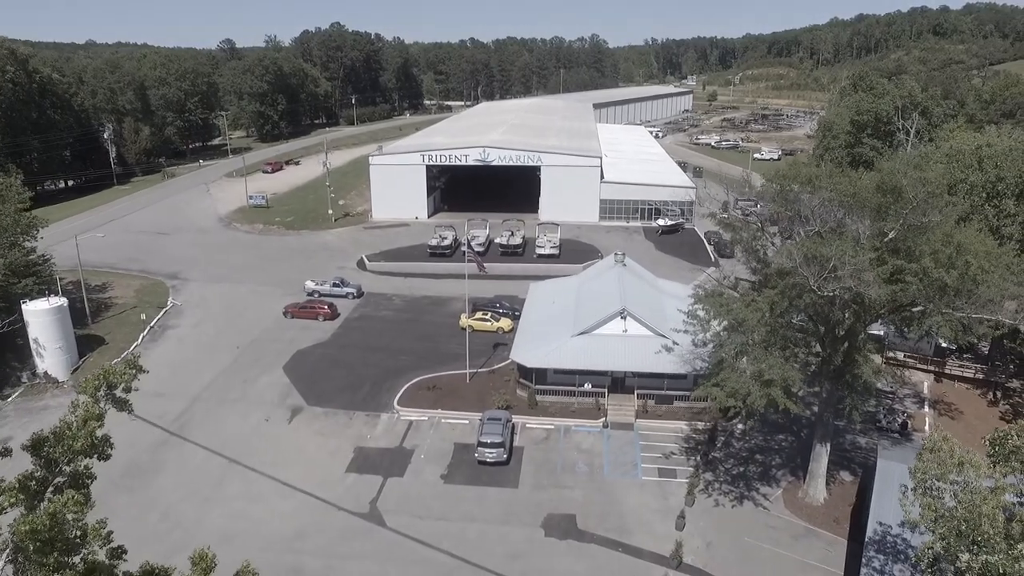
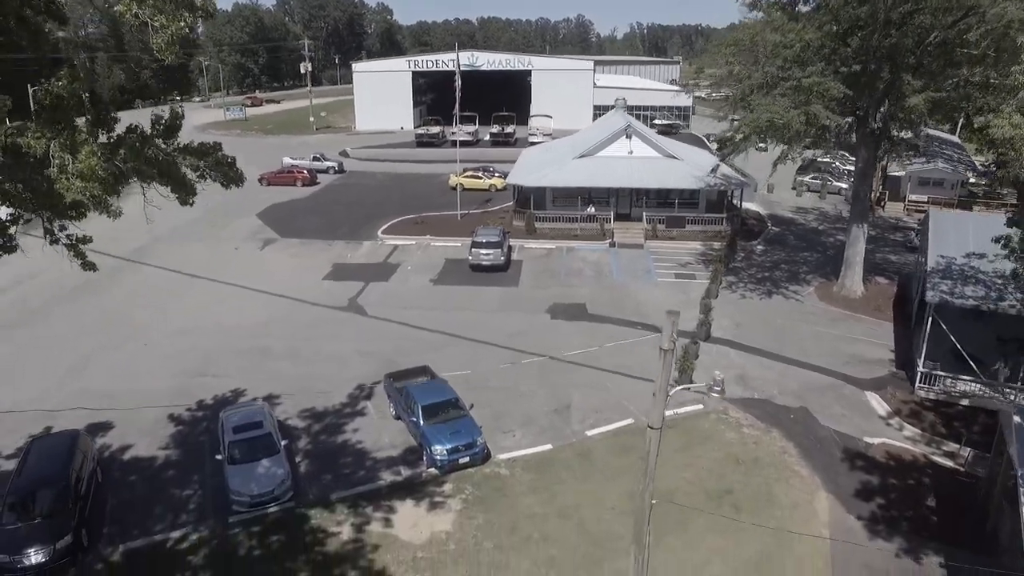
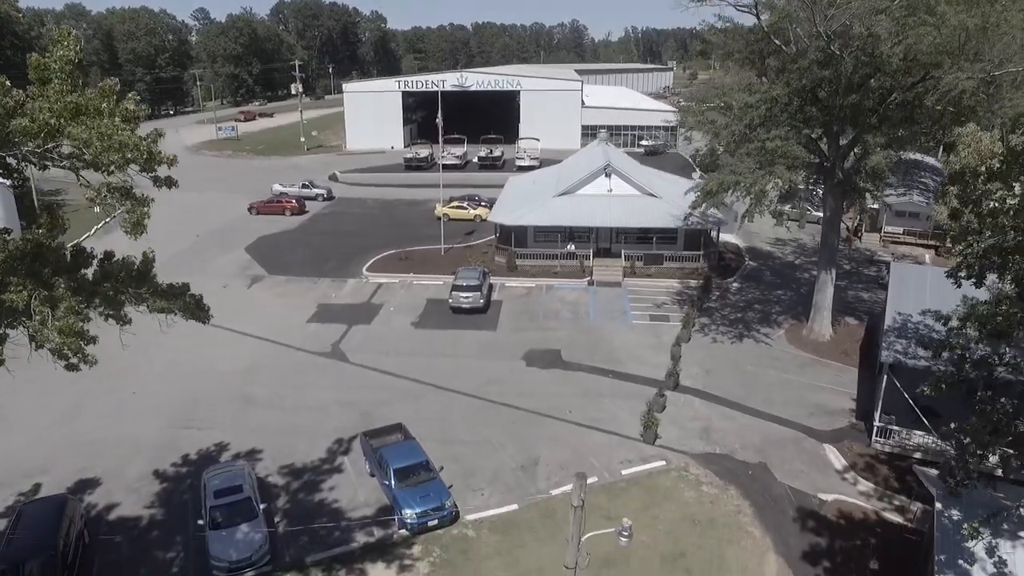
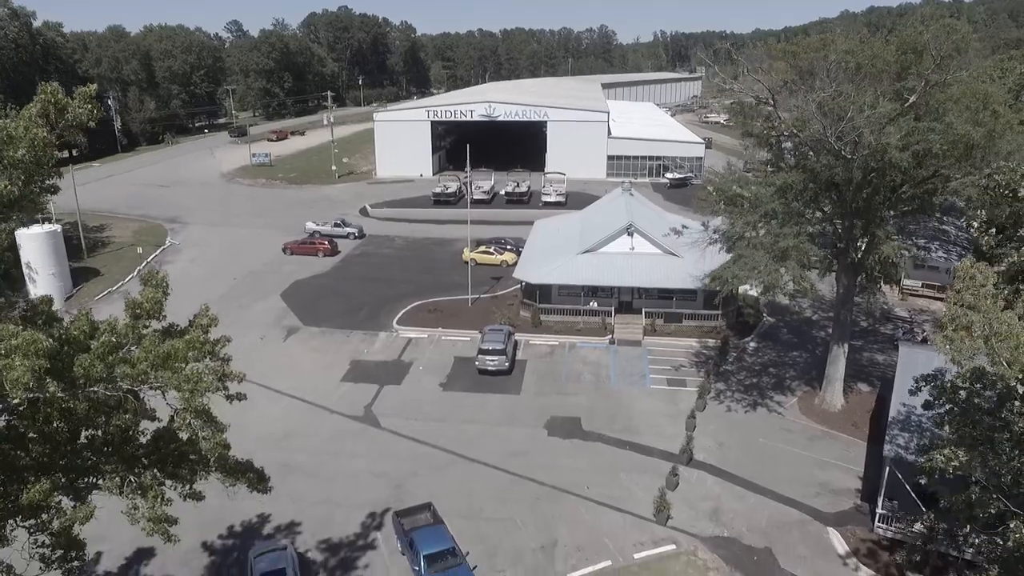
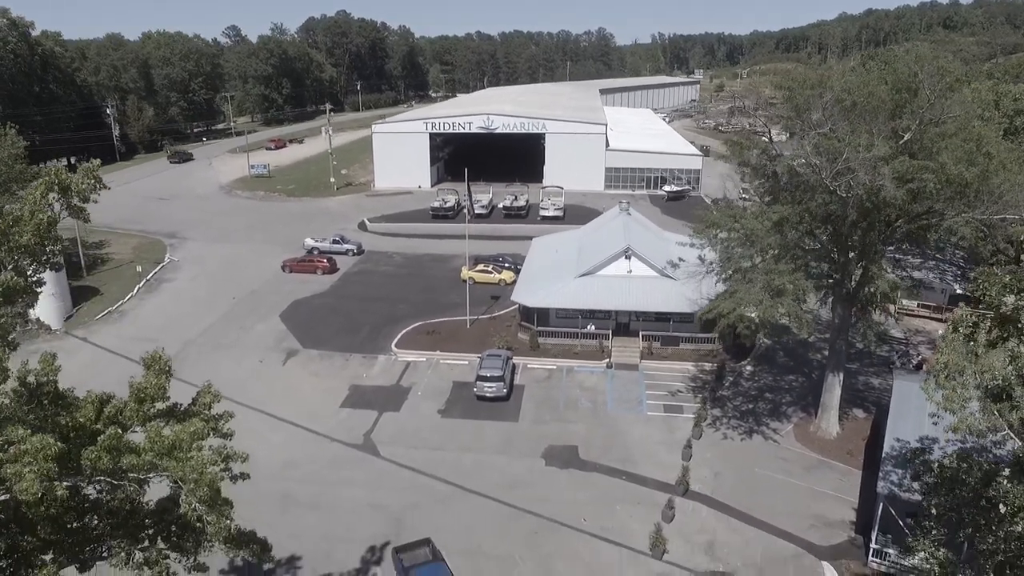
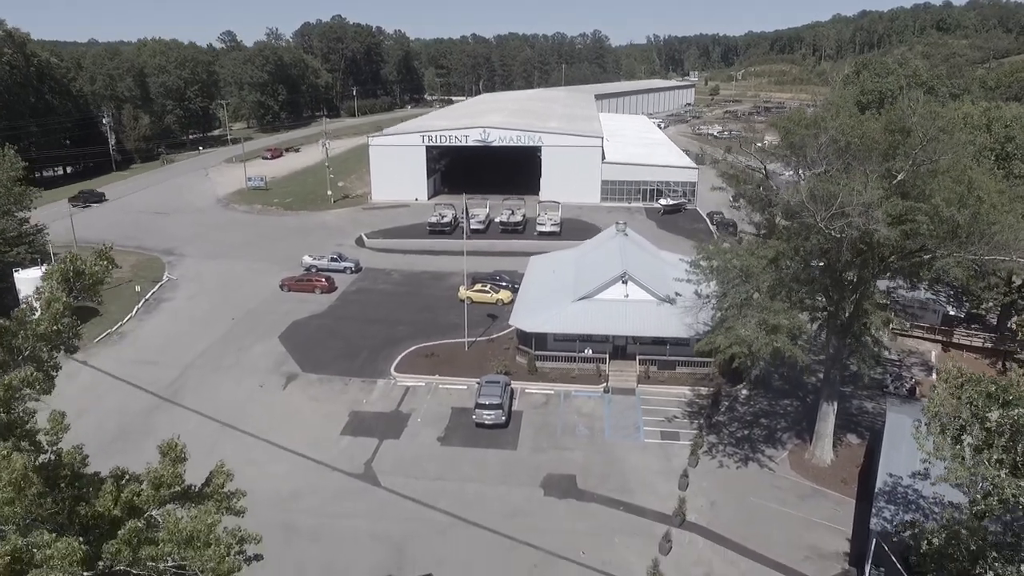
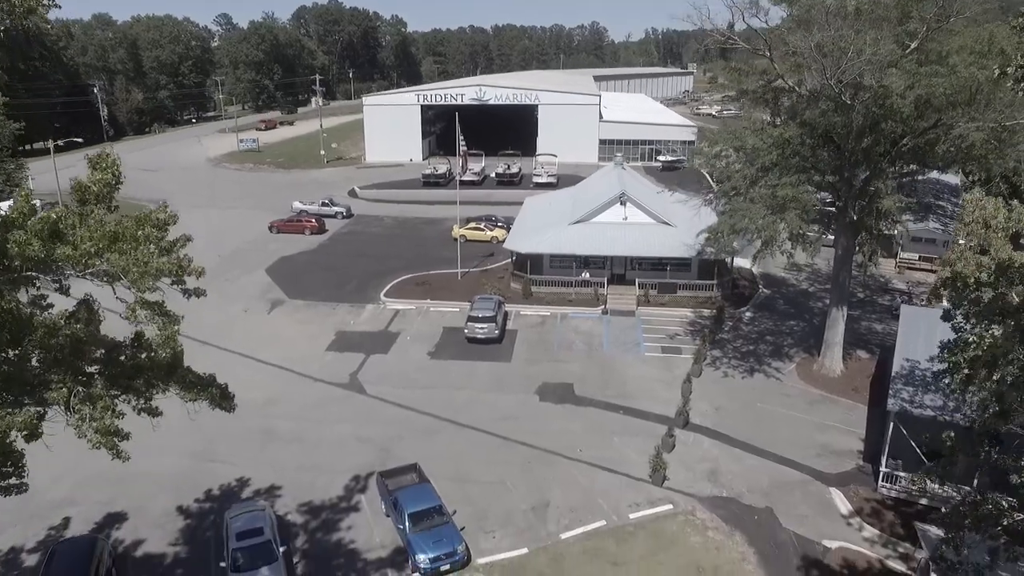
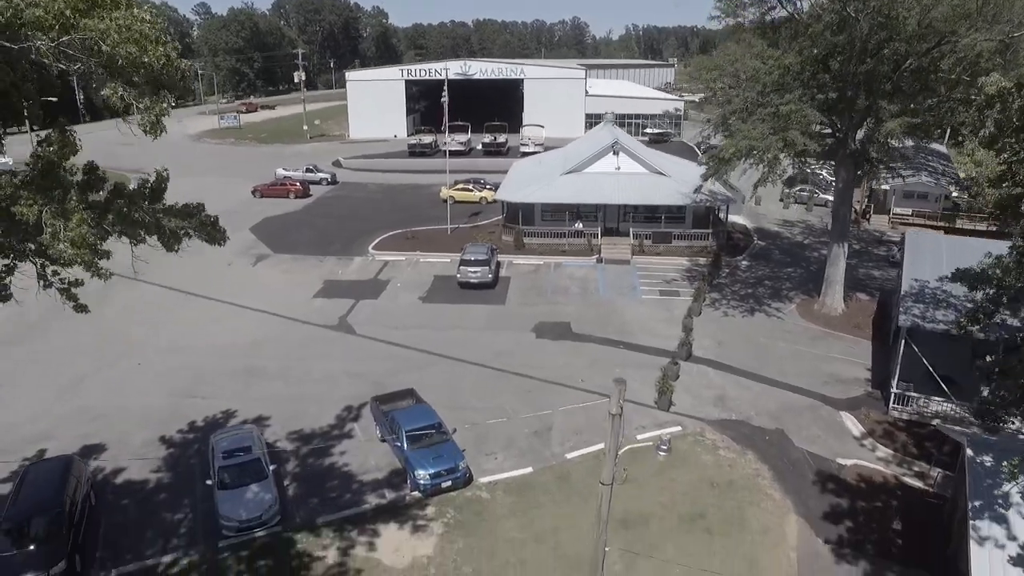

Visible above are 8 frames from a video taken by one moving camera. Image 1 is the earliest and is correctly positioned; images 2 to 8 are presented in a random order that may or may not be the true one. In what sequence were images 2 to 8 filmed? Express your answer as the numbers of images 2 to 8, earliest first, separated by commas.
6, 5, 4, 7, 3, 8, 2
